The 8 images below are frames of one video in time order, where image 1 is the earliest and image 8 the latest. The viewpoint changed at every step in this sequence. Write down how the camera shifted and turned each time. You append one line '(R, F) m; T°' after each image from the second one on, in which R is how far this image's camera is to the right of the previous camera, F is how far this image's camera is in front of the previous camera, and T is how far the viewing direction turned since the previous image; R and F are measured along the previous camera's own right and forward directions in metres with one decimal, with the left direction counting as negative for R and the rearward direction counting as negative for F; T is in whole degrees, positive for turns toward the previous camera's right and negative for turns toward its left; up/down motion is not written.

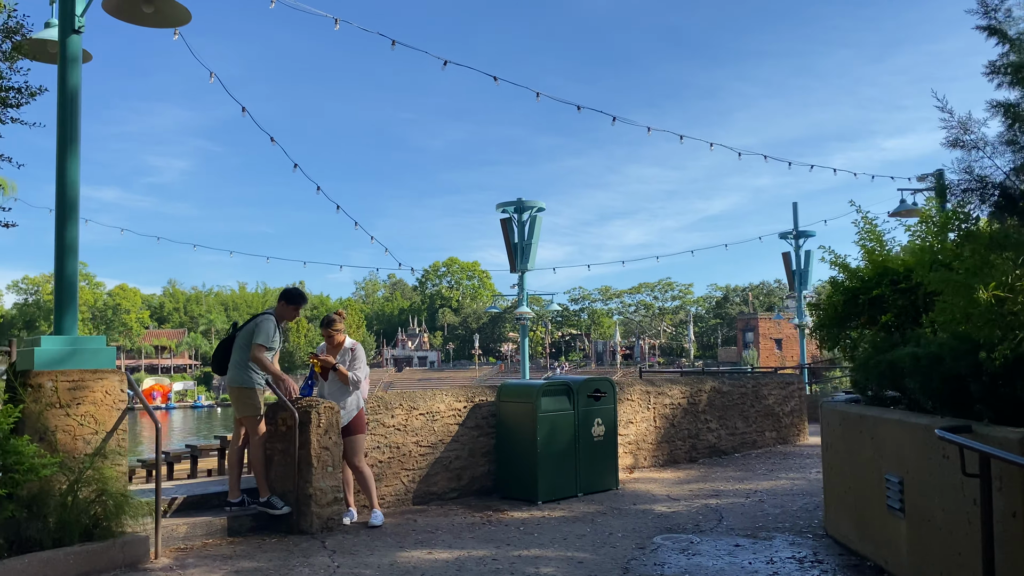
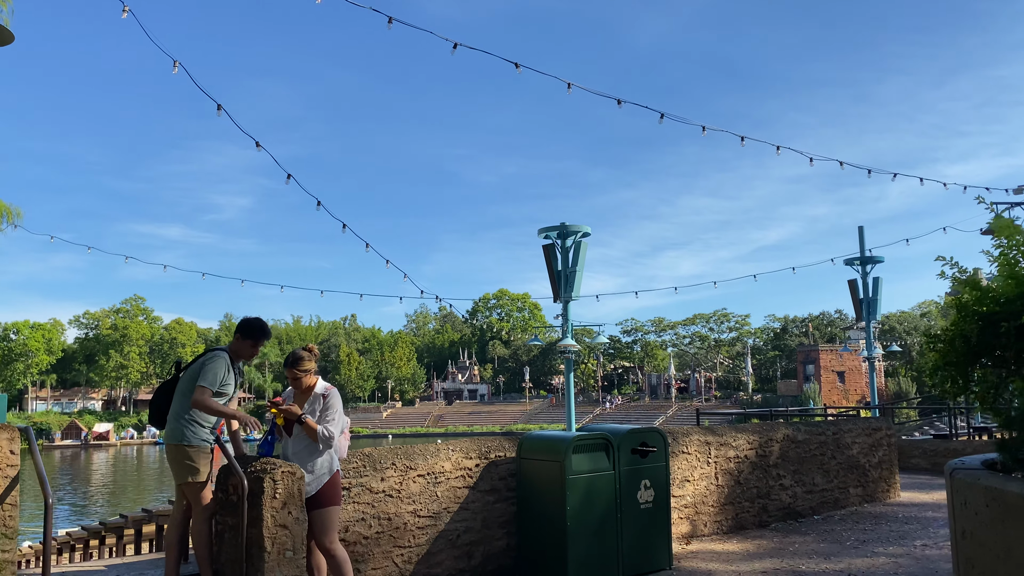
(+0.1, +1.0) m; -4°
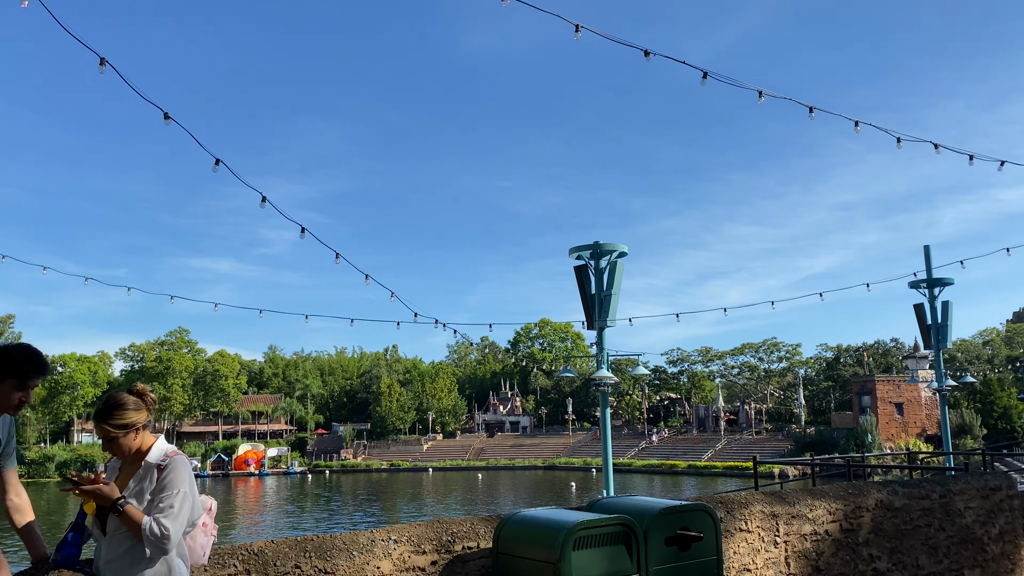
(+0.2, +1.3) m; -3°
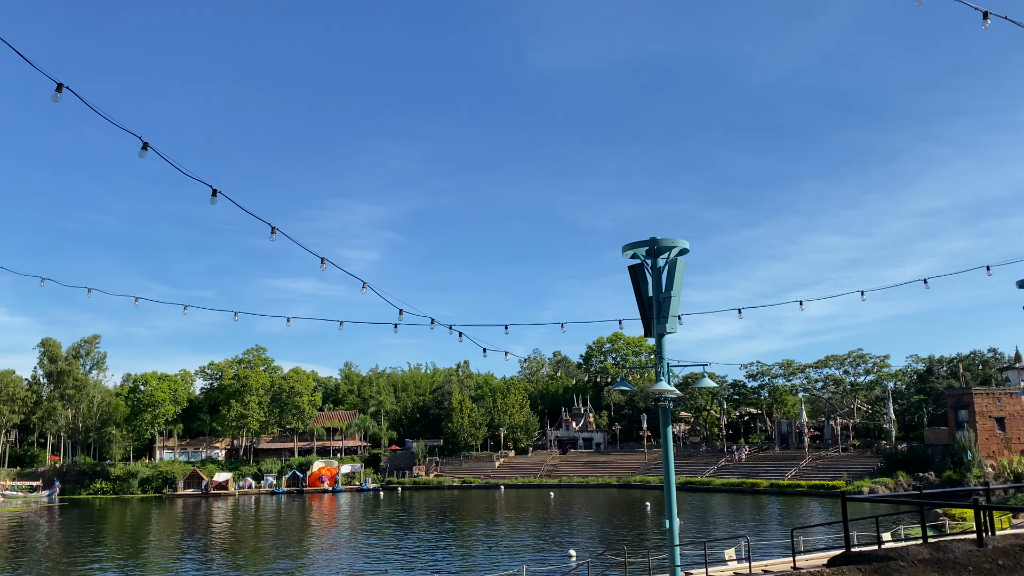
(+0.4, +1.3) m; -5°
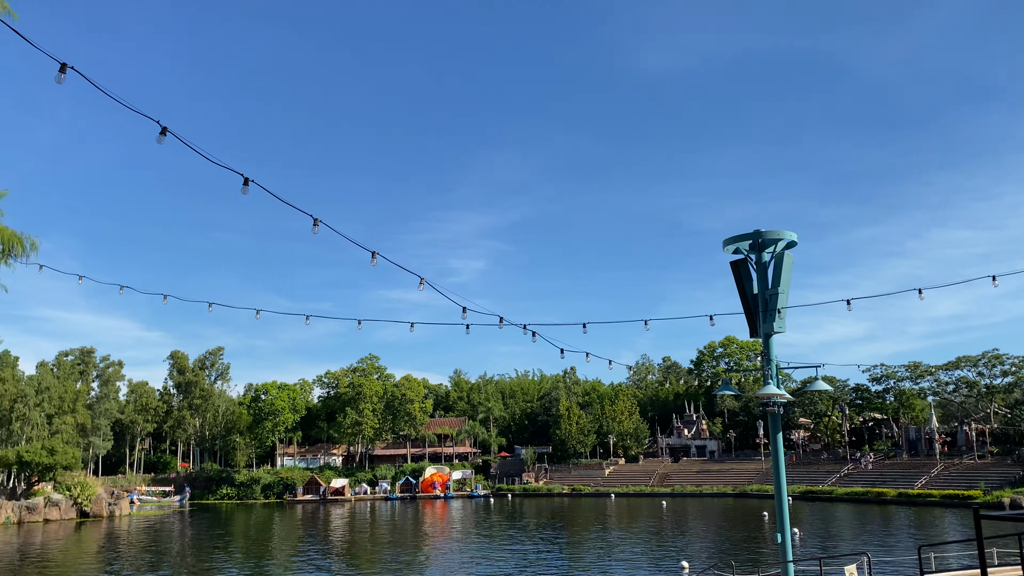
(+0.2, +0.4) m; -7°
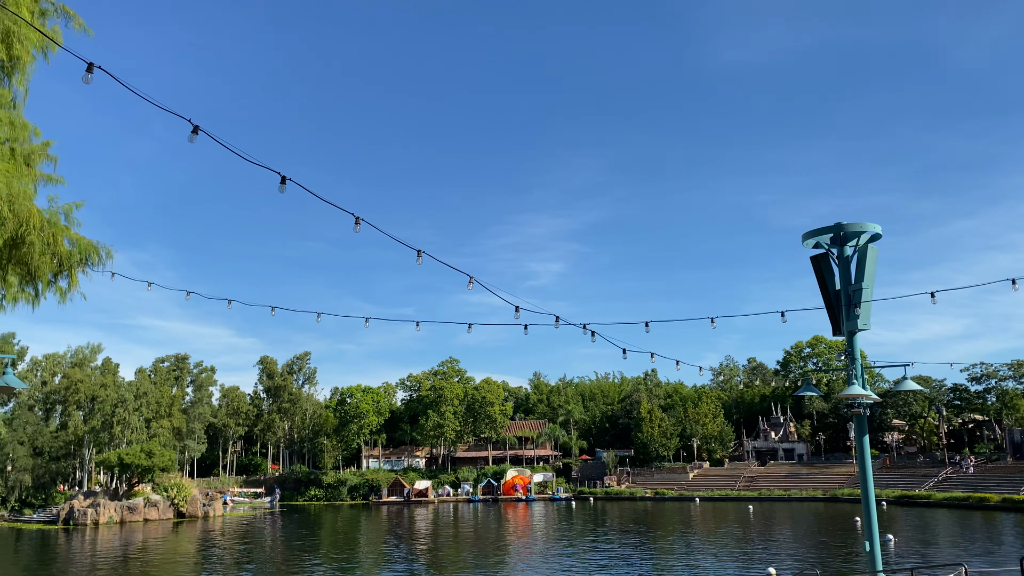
(+0.1, +0.2) m; -5°
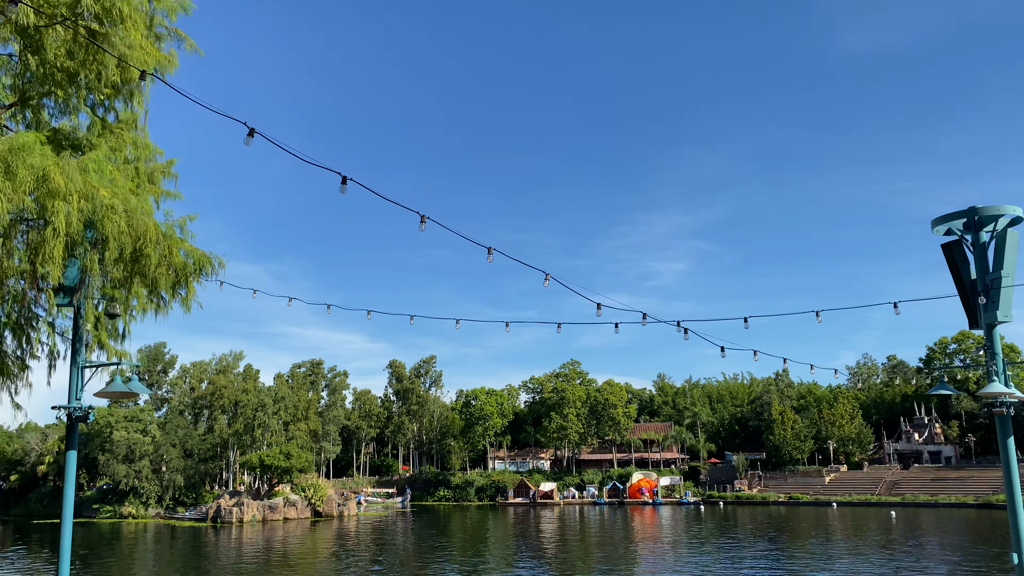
(+0.2, +0.2) m; -8°
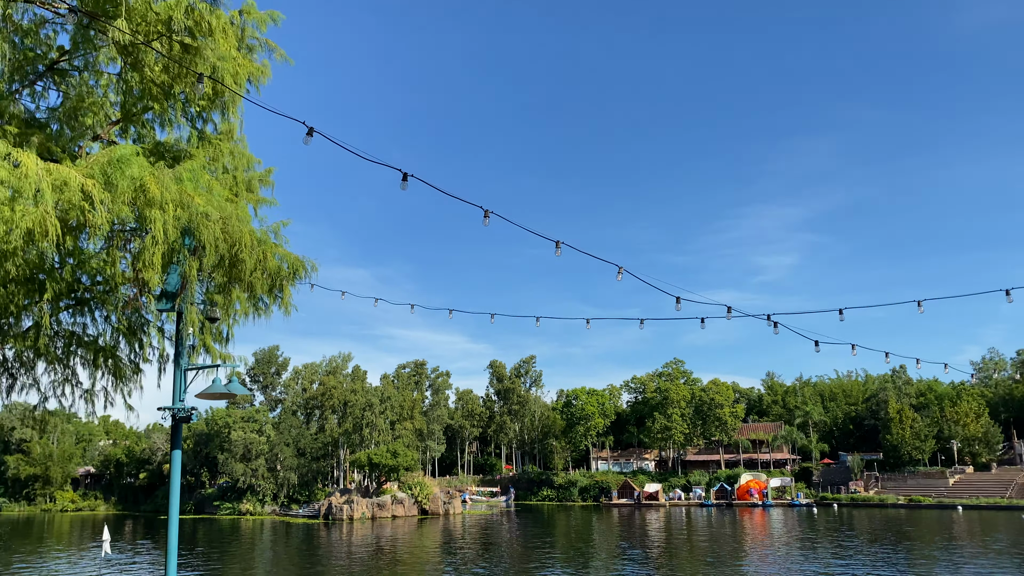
(+0.1, +0.1) m; -7°
